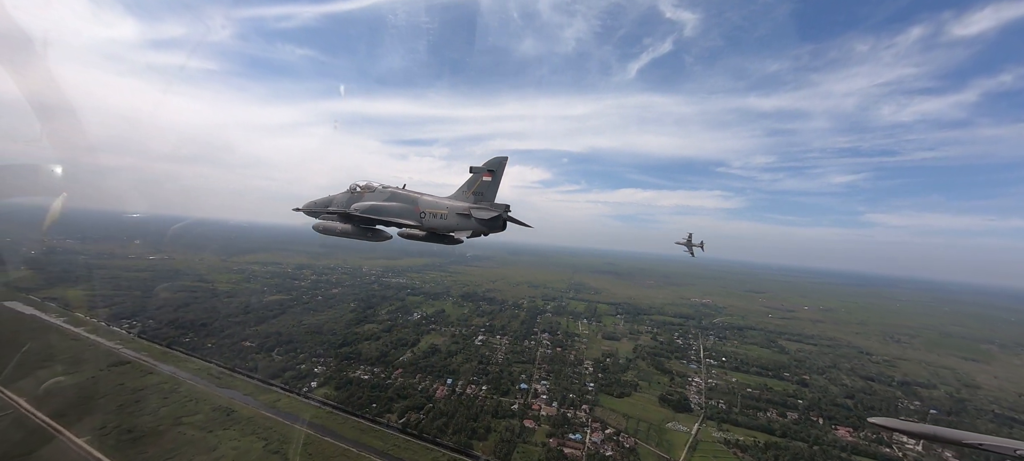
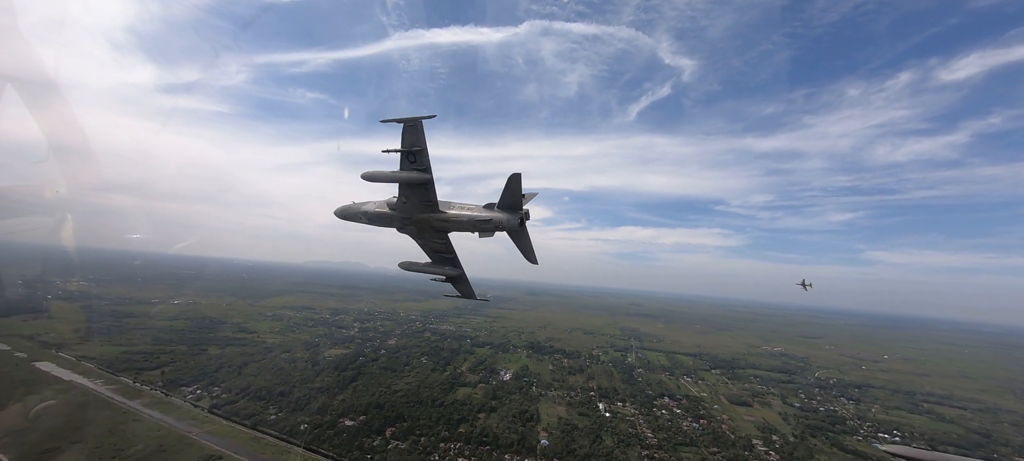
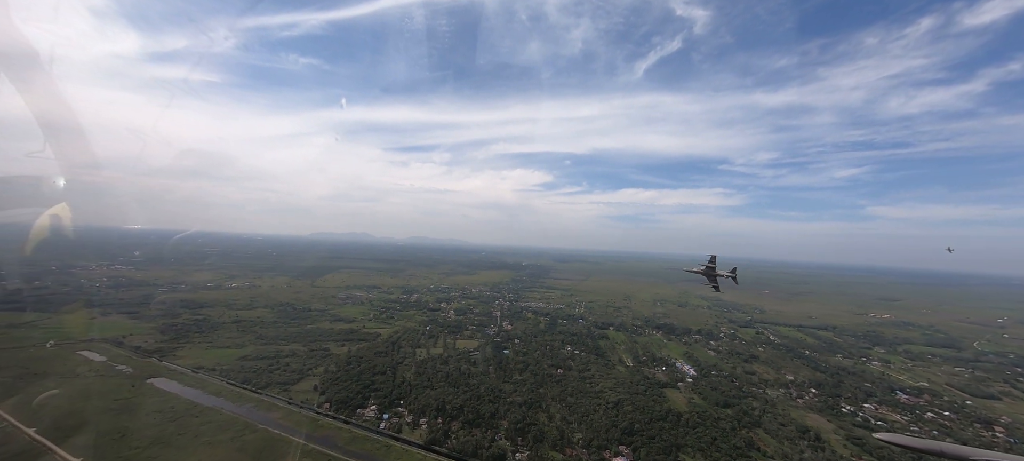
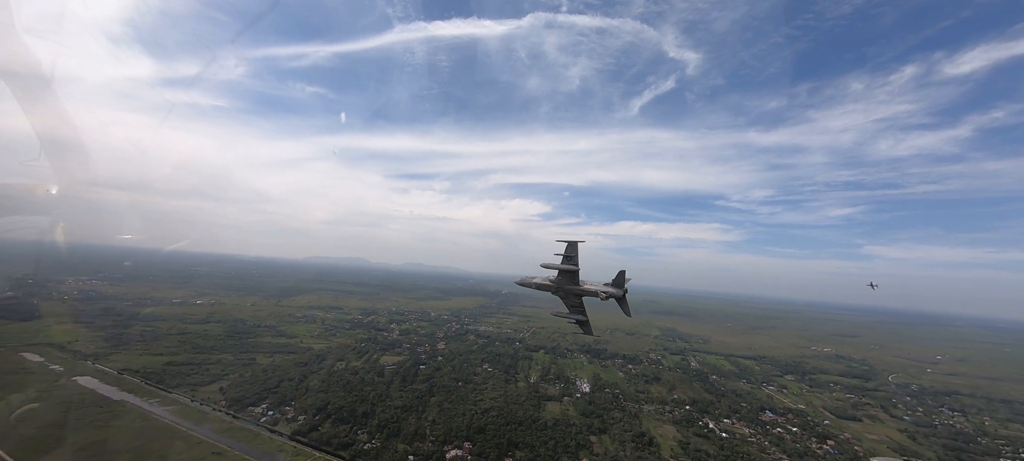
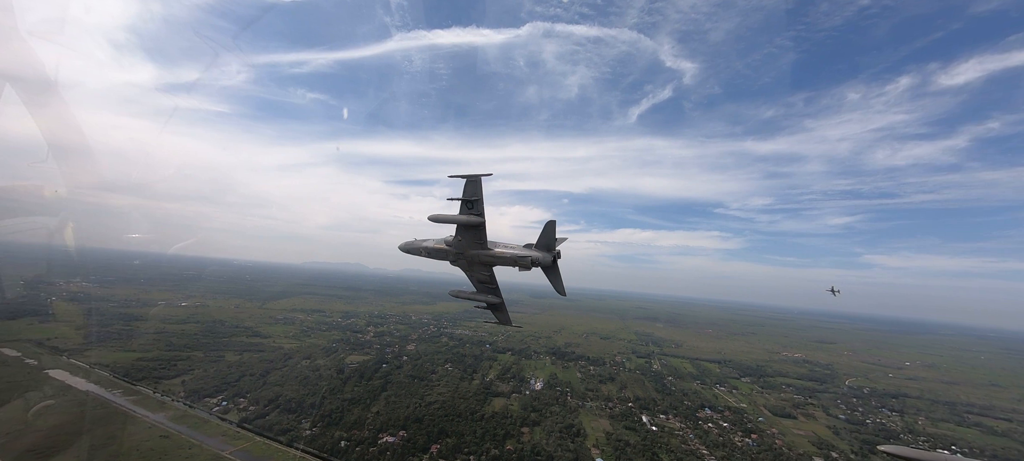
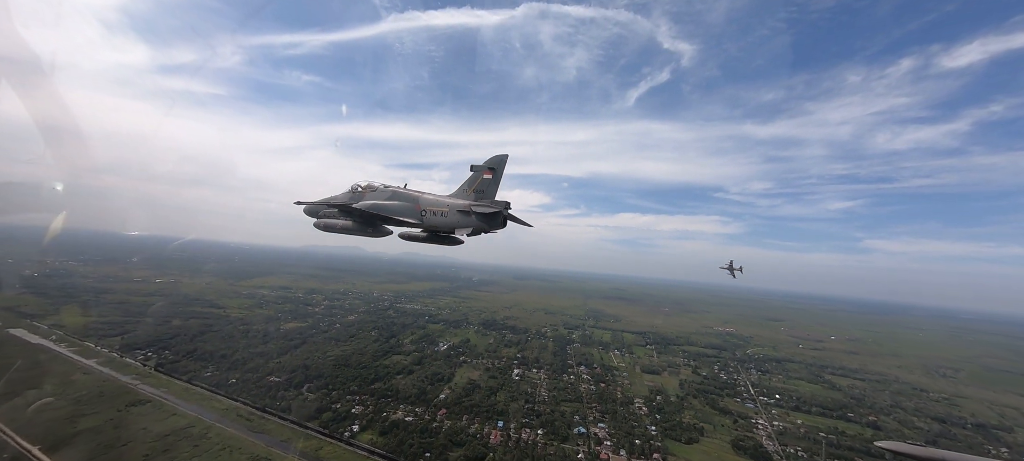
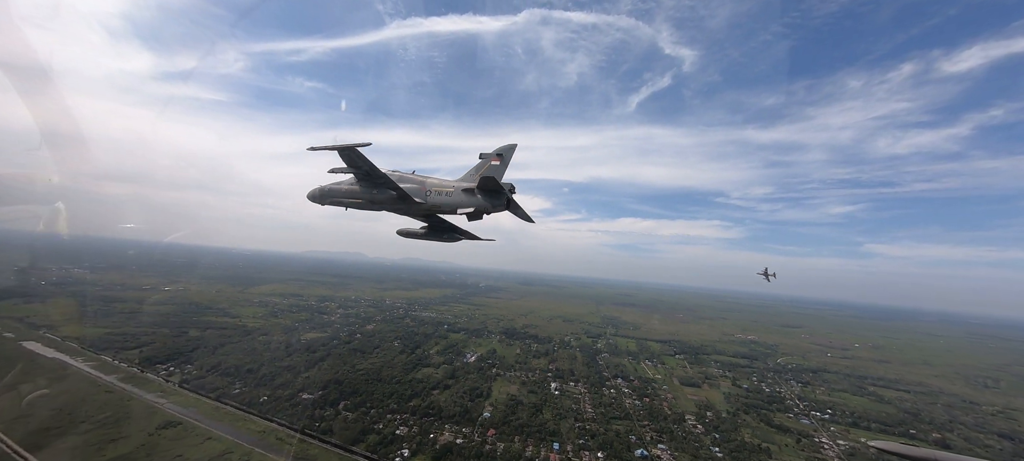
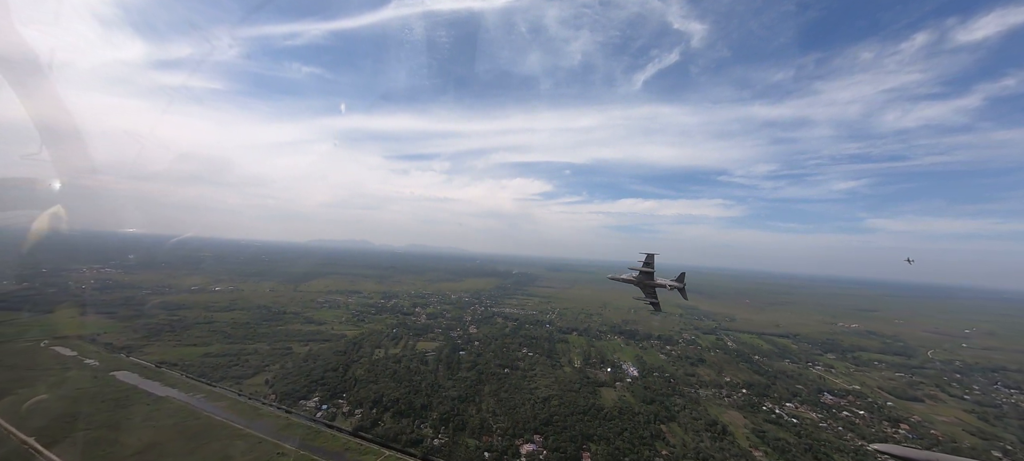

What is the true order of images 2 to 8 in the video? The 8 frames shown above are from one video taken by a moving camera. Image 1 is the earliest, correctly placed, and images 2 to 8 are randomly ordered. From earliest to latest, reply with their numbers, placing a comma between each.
6, 7, 2, 5, 4, 8, 3
